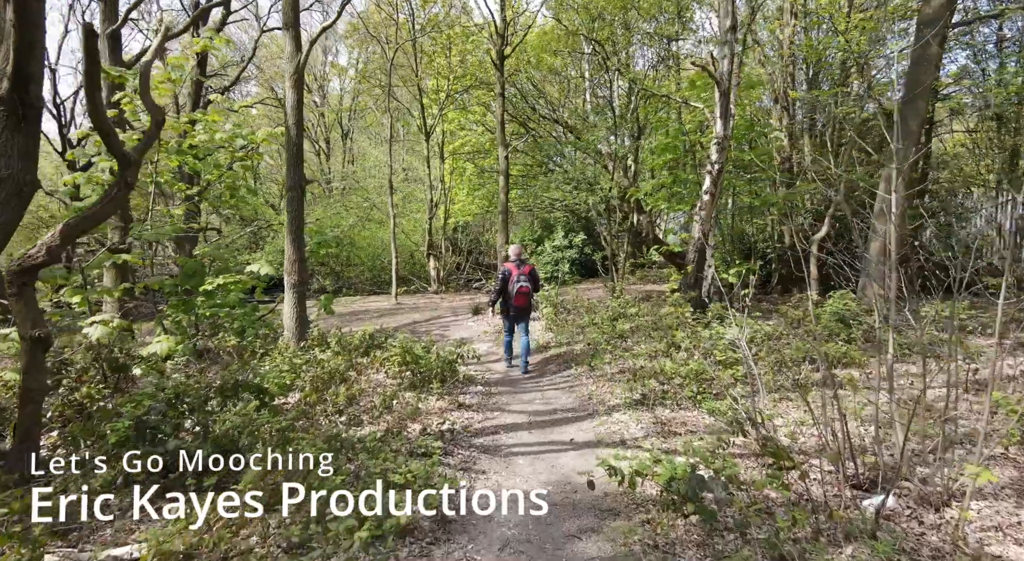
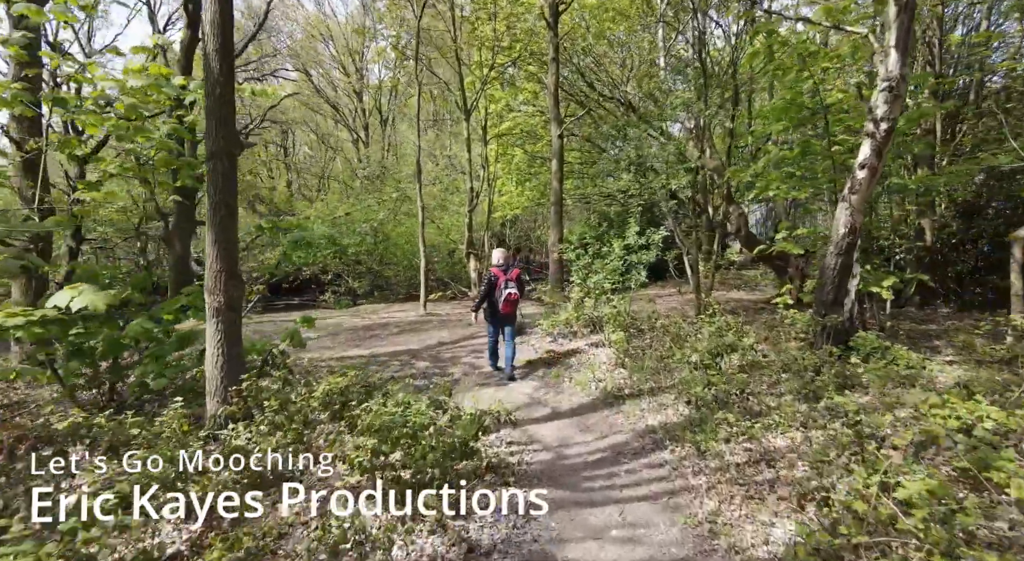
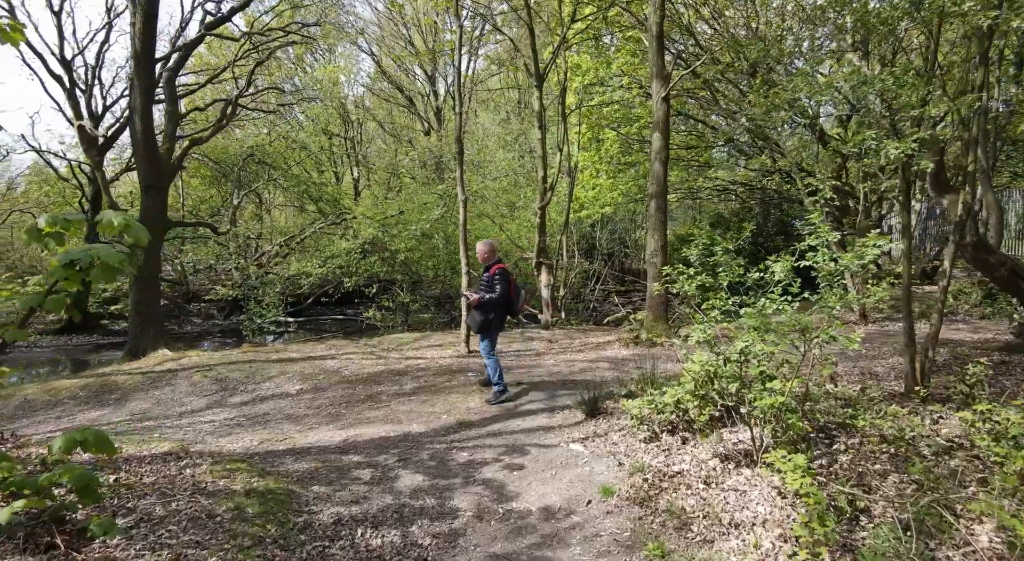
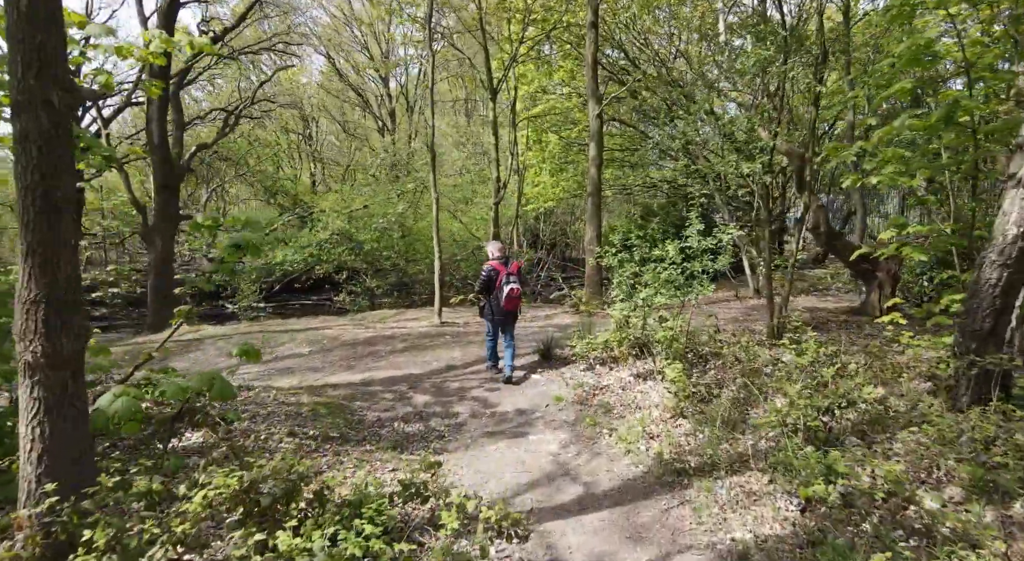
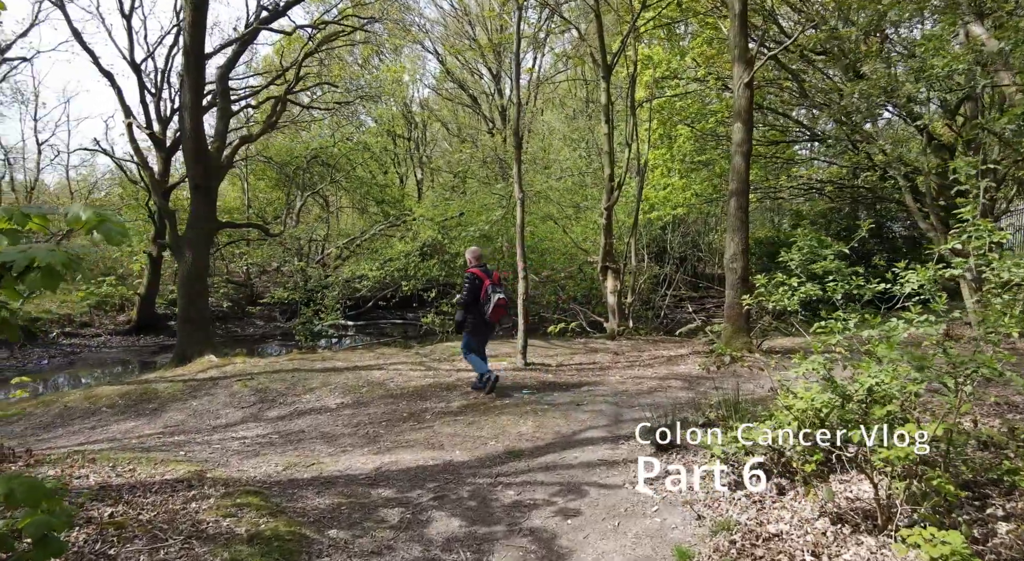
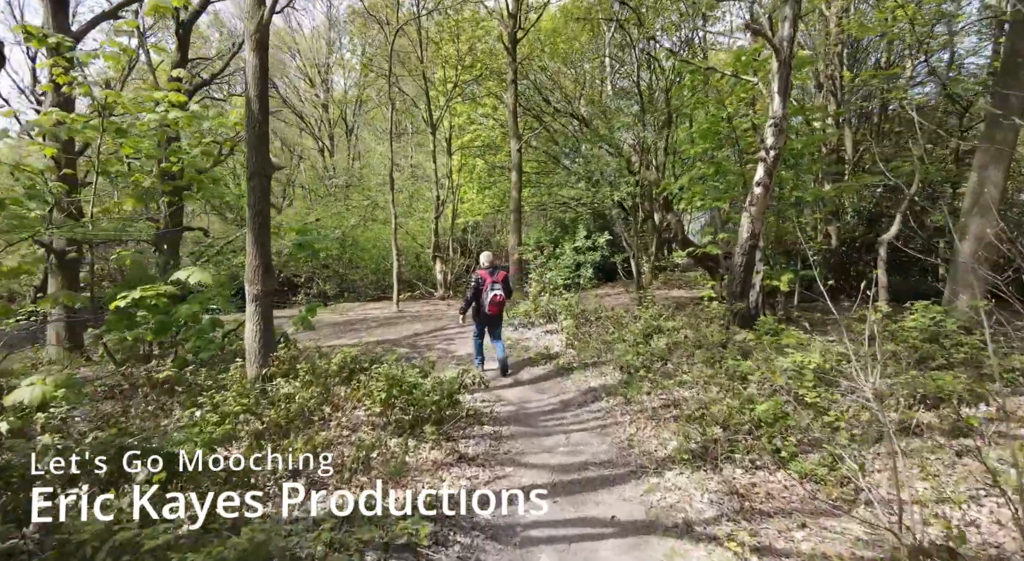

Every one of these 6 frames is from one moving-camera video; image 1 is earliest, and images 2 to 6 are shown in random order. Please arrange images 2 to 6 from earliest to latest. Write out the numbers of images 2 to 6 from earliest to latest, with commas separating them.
6, 2, 4, 3, 5
